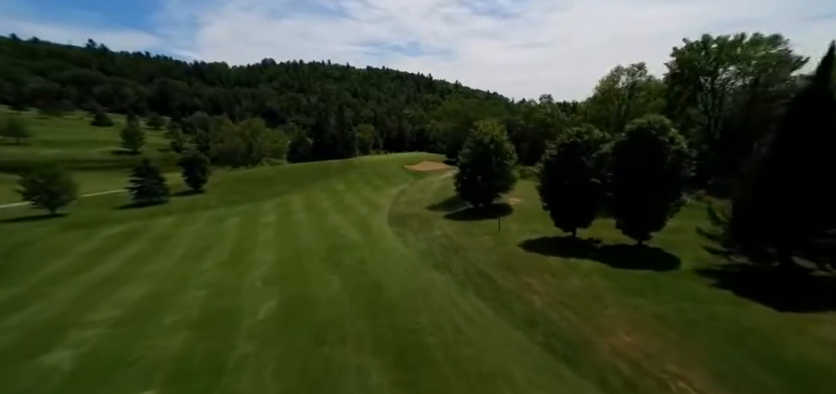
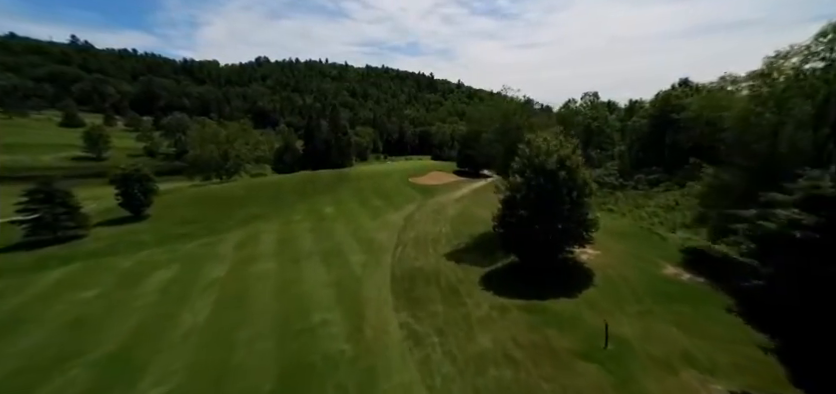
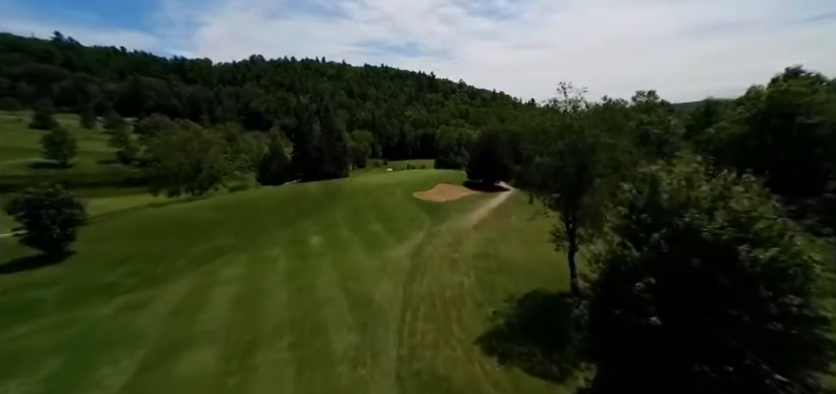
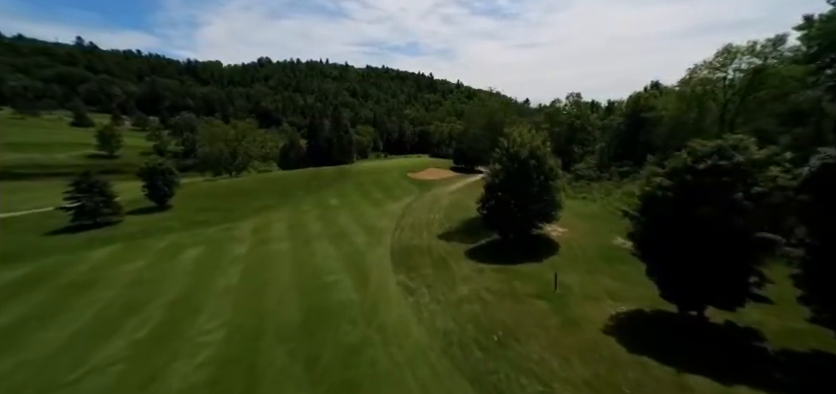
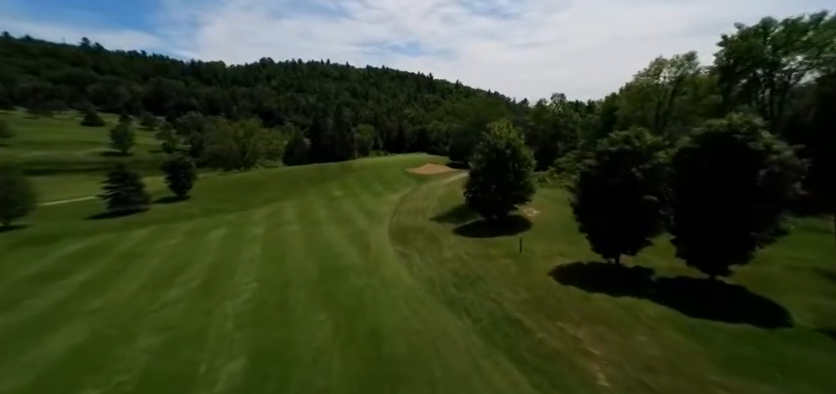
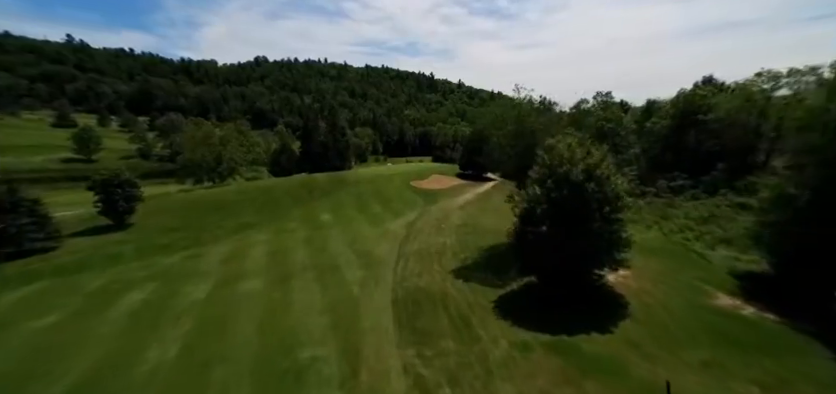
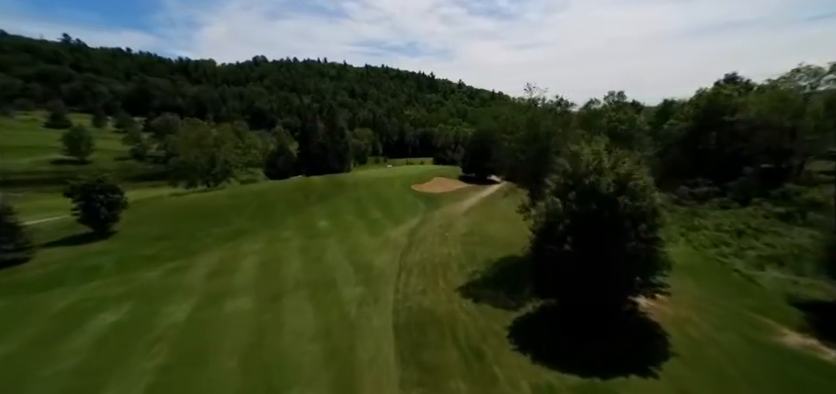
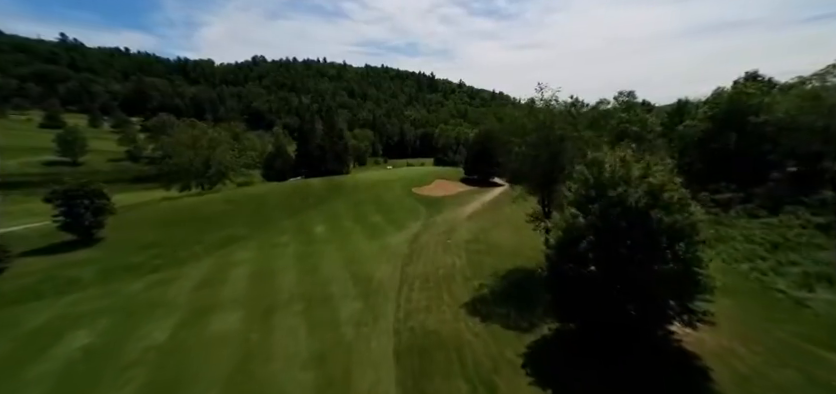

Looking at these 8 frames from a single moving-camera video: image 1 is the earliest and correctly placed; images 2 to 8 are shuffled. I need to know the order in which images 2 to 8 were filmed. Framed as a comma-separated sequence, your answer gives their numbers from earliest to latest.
5, 4, 2, 6, 7, 8, 3
